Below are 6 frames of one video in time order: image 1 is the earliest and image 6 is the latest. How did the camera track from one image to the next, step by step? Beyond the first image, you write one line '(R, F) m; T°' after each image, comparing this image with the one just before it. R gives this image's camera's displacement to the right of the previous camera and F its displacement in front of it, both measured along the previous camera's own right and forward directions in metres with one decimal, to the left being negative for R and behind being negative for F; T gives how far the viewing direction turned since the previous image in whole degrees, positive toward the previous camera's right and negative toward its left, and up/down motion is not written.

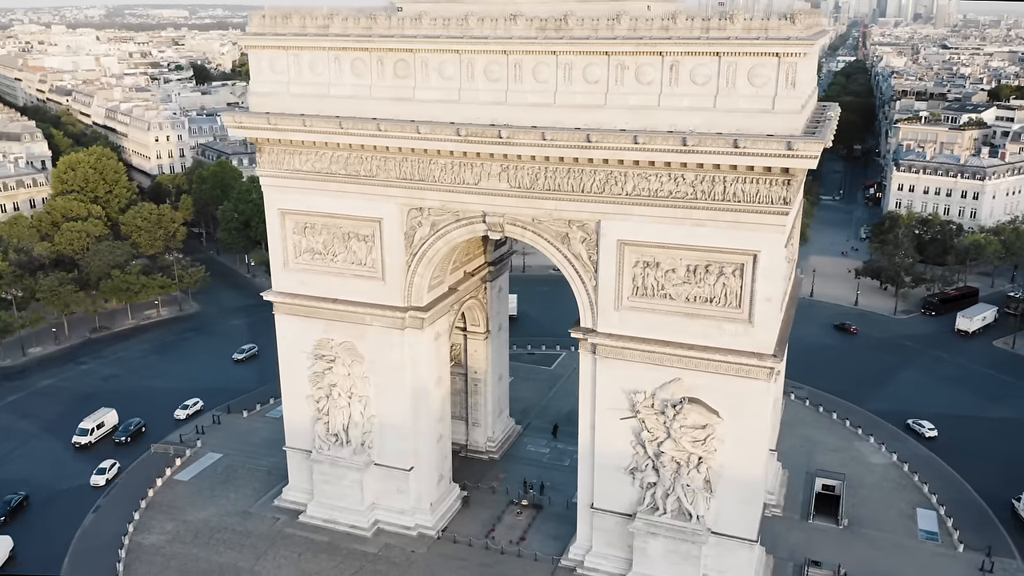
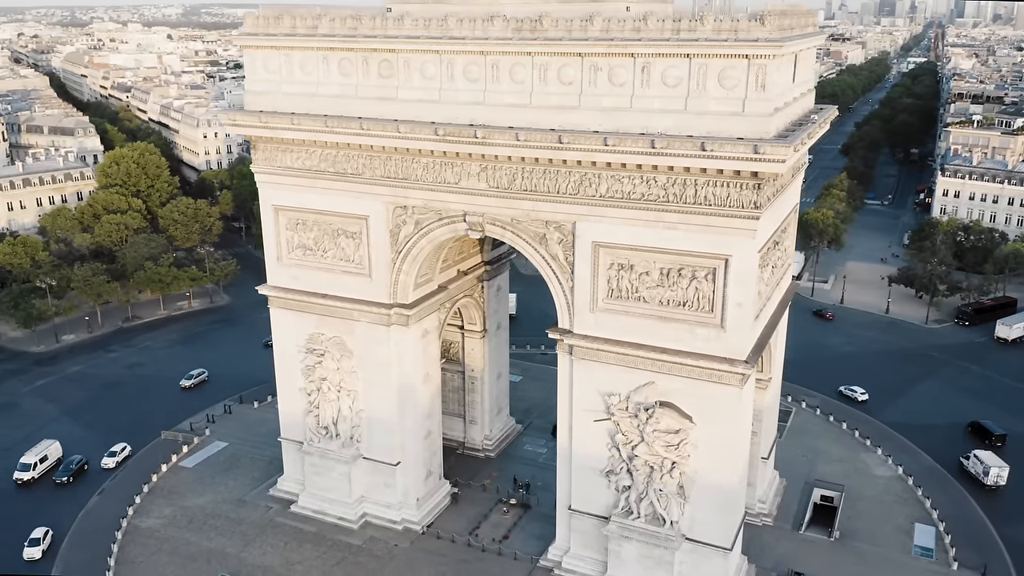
(+1.9, 0.0) m; -4°
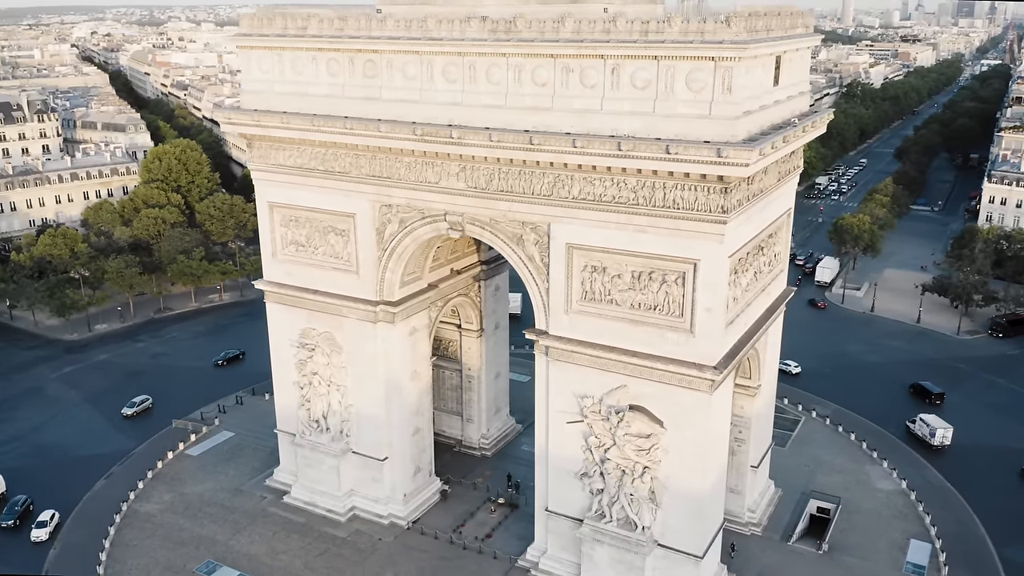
(+2.0, 0.0) m; -4°
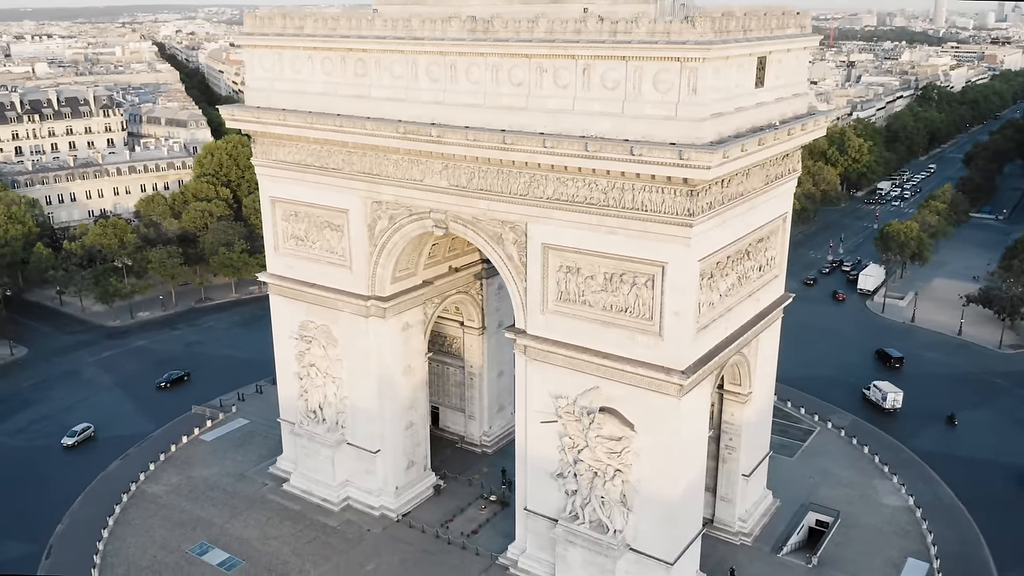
(+2.2, 0.0) m; -4°
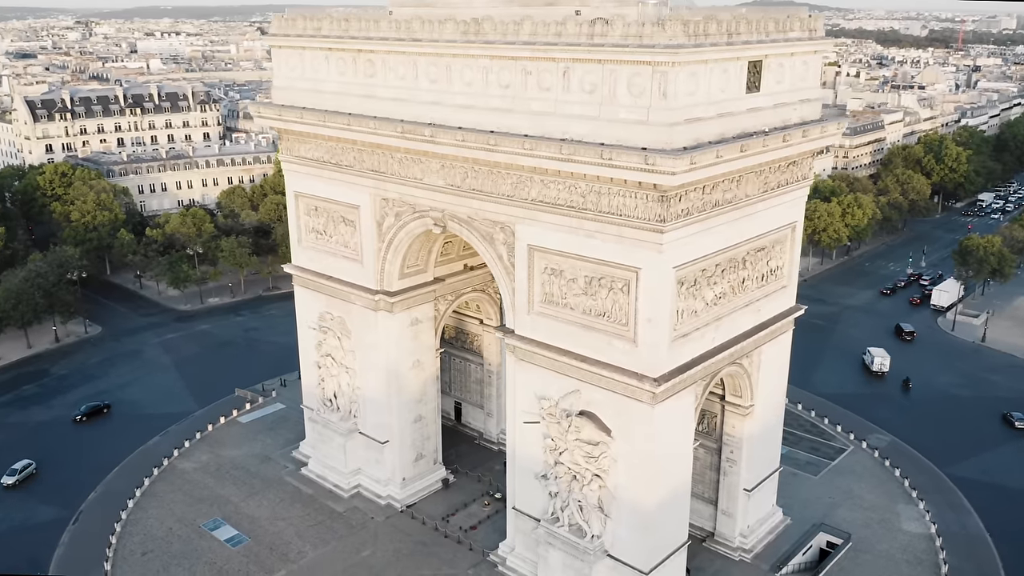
(+2.8, 0.0) m; -7°
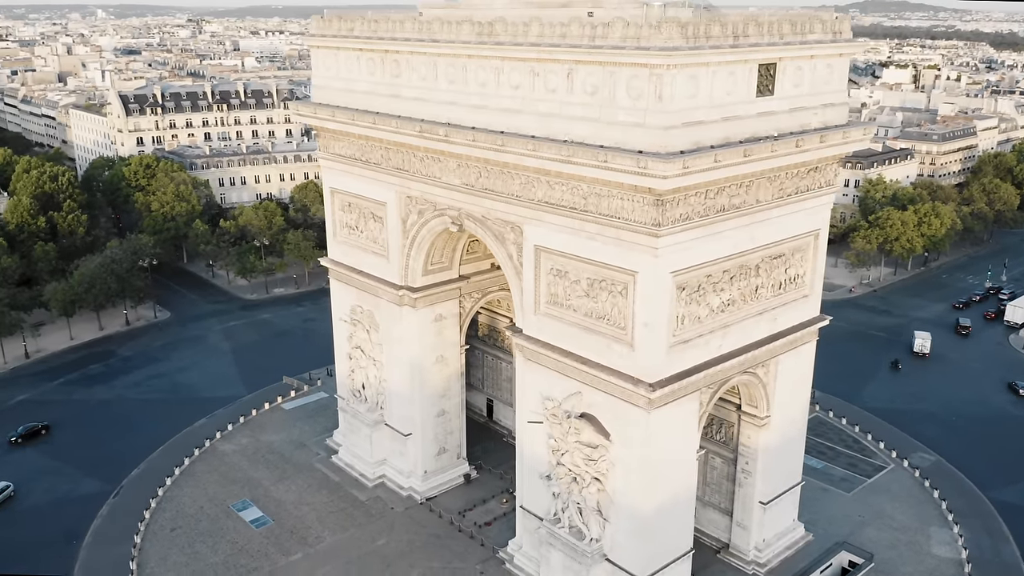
(+2.0, -0.1) m; -6°
